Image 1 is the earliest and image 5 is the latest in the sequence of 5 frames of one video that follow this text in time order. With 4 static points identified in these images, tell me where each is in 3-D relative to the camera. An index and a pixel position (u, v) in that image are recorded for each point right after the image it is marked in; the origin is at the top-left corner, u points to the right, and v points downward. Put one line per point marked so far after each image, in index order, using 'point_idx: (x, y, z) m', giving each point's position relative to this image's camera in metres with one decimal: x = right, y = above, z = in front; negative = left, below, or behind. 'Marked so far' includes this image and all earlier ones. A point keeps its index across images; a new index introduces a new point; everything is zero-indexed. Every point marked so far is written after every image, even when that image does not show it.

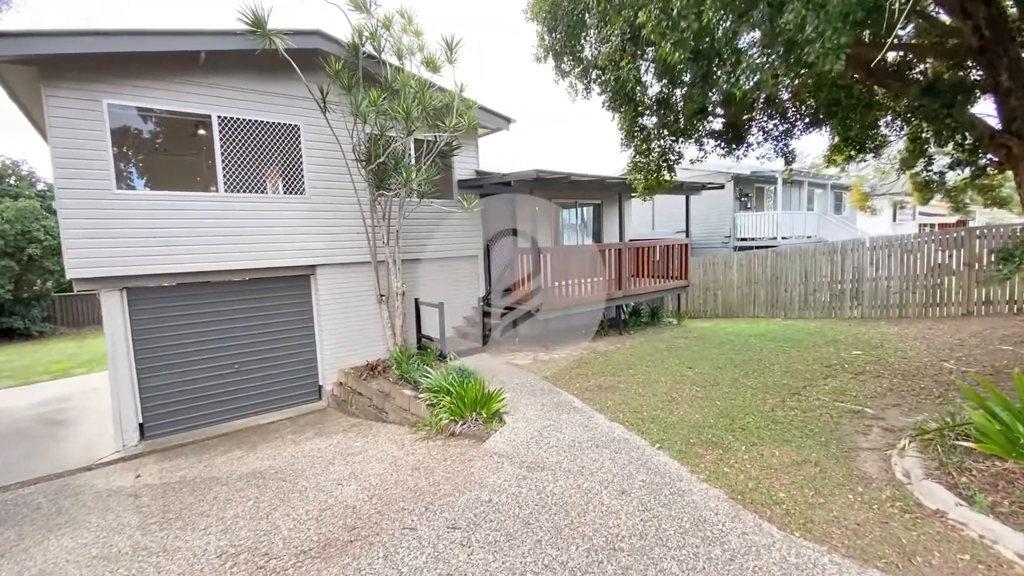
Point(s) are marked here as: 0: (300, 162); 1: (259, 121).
0: (-3.3, +2.0, +7.4) m
1: (-3.8, +2.5, +7.0) m
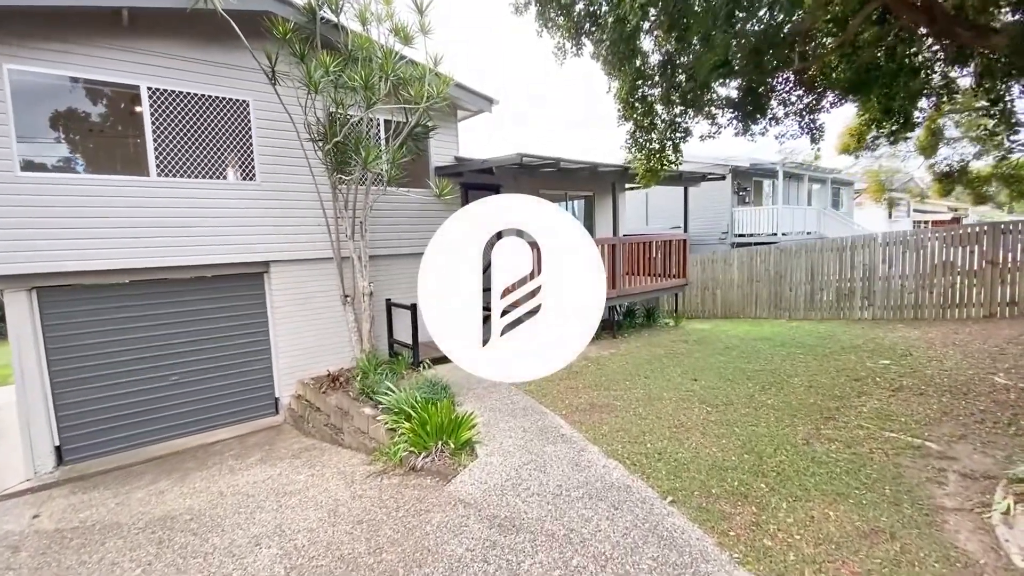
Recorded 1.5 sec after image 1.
0: (-3.6, +2.0, +6.4) m
1: (-4.0, +2.5, +6.1) m
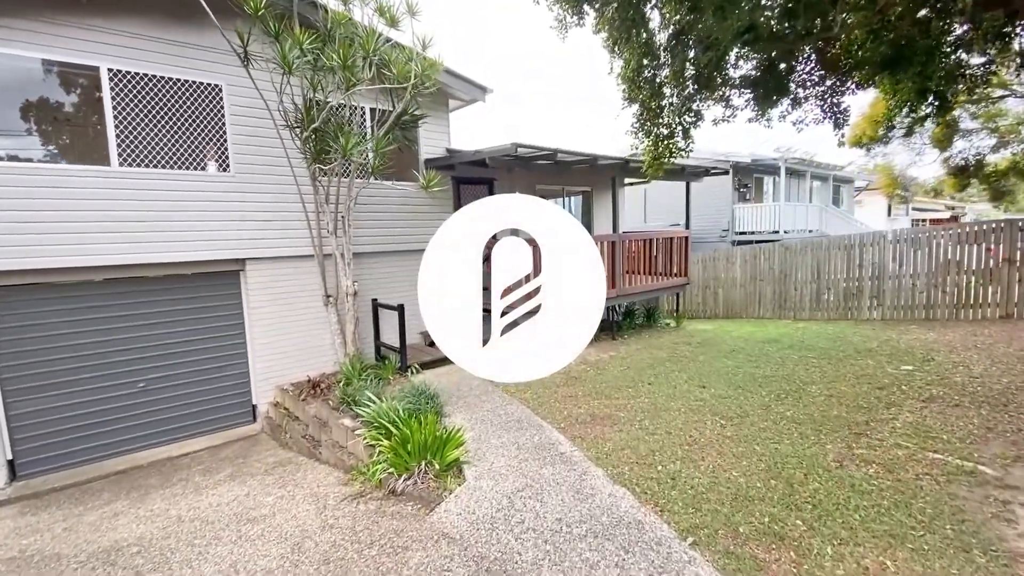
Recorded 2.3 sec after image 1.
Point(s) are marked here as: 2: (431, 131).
0: (-3.7, +2.0, +6.0) m
1: (-4.1, +2.5, +5.6) m
2: (-1.3, +2.4, +7.4) m
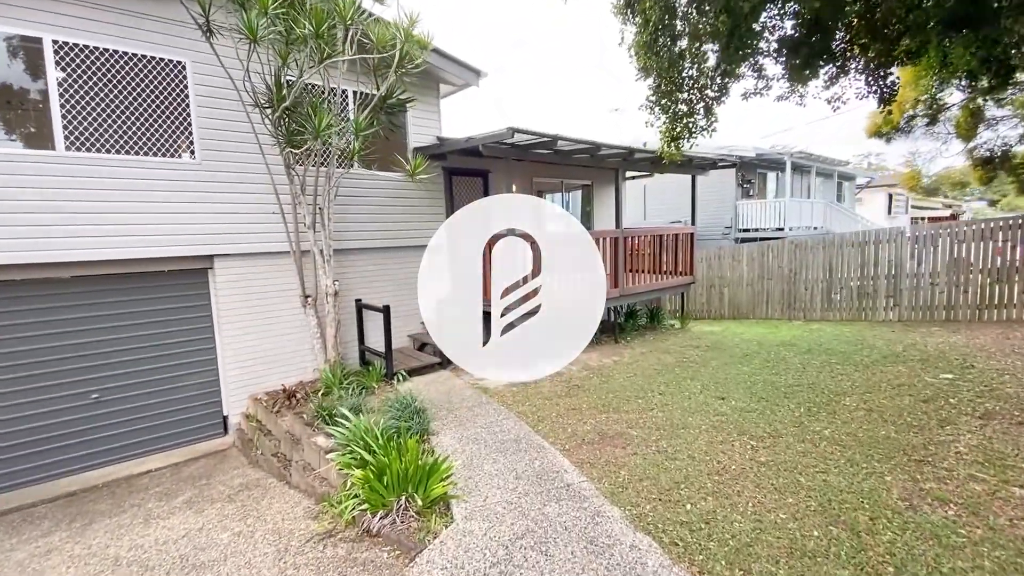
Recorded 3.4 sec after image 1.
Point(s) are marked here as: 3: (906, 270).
0: (-3.7, +2.0, +5.4) m
1: (-4.1, +2.5, +5.0) m
2: (-1.3, +2.4, +6.8) m
3: (+7.0, +0.3, +8.4) m
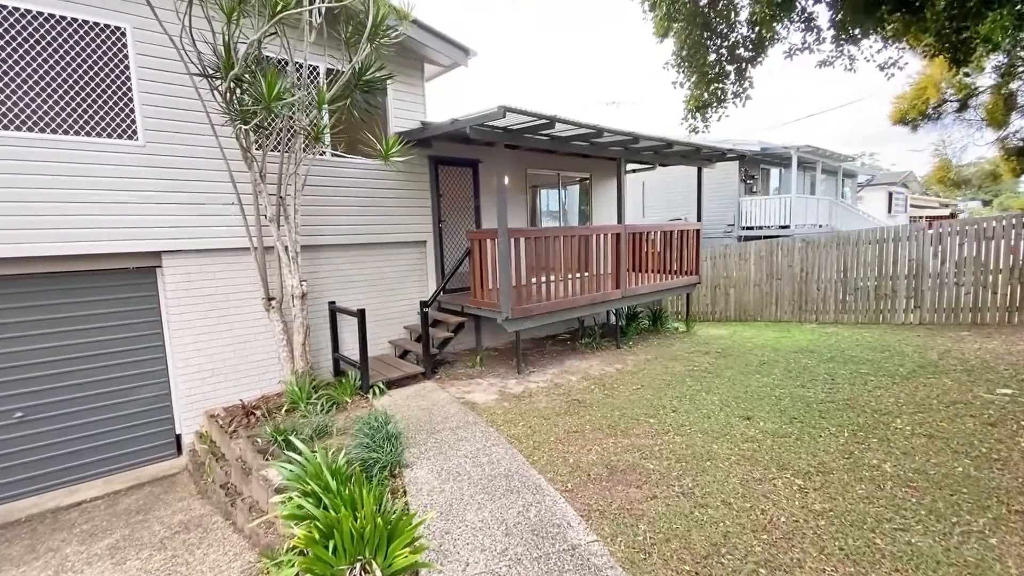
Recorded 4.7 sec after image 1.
0: (-3.8, +2.0, +4.7) m
1: (-4.2, +2.5, +4.3) m
2: (-1.4, +2.4, +6.1) m
3: (+6.9, +0.3, +7.8) m
